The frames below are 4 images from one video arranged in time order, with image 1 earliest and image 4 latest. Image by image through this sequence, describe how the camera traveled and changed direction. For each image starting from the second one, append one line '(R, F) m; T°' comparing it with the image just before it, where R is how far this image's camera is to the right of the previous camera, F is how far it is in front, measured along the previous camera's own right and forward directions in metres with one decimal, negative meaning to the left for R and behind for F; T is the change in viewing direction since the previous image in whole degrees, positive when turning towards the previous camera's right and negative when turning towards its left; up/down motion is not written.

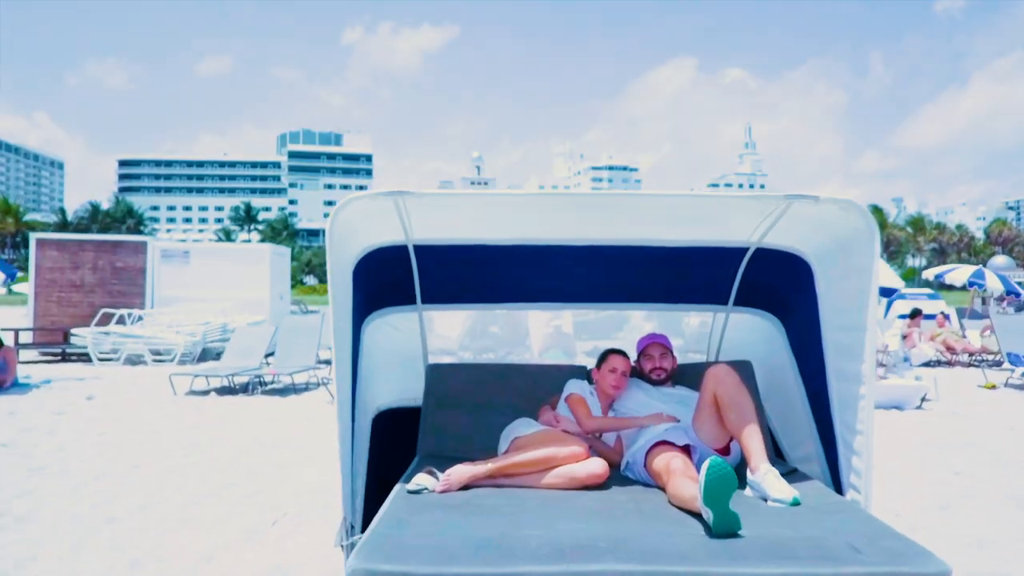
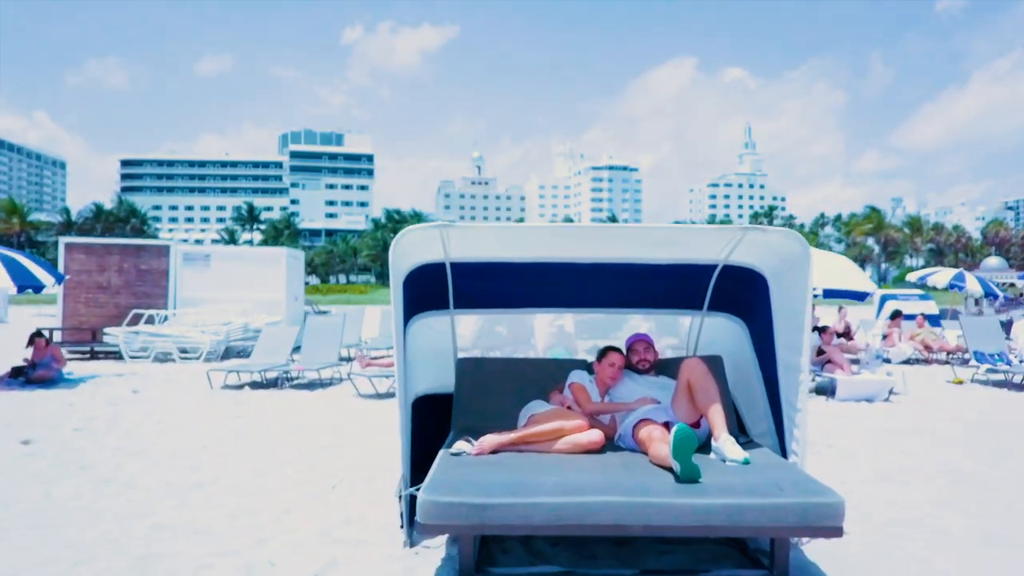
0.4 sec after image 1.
(-0.1, -0.7) m; 0°
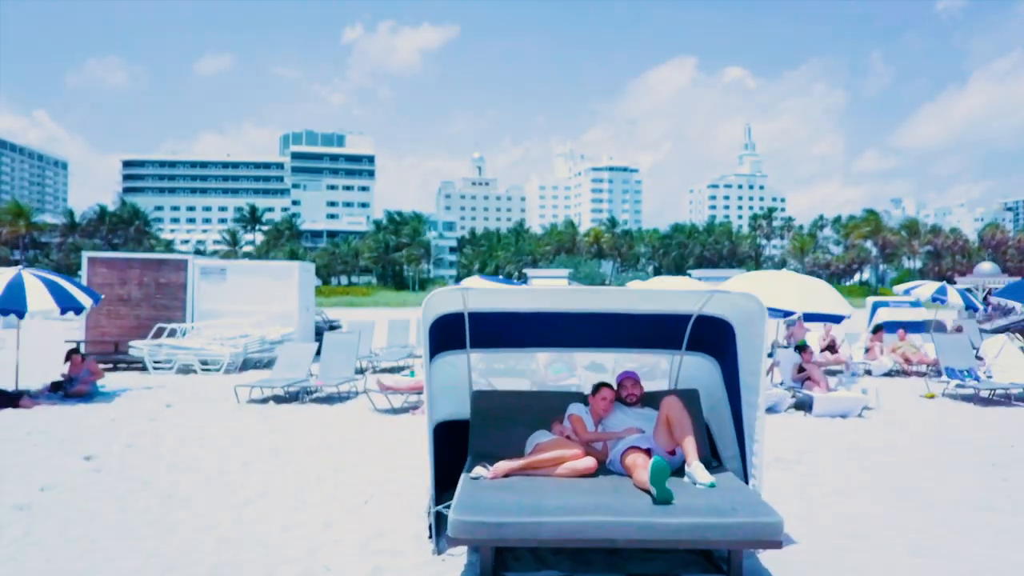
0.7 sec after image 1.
(0.0, -0.7) m; 0°
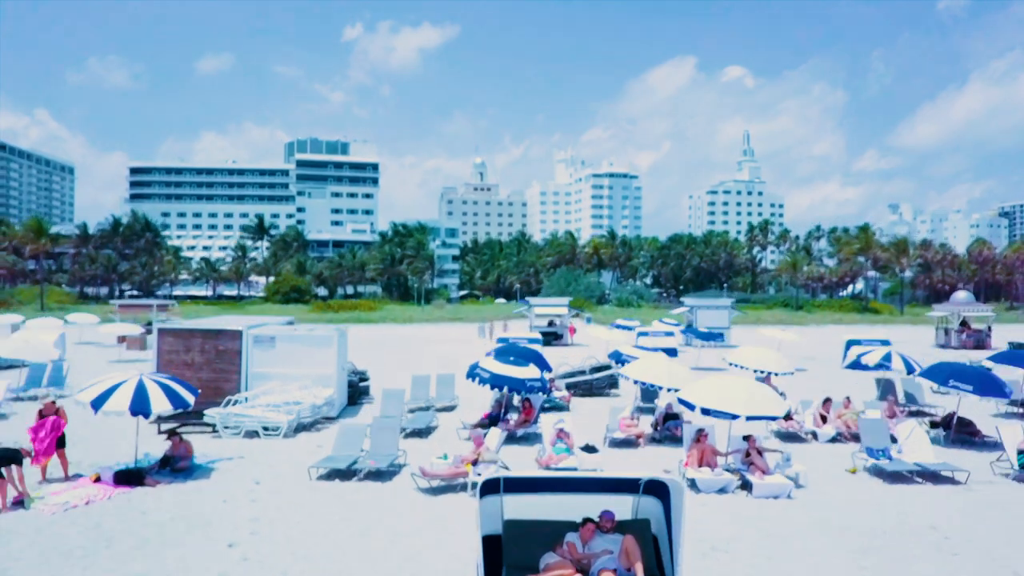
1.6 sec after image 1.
(-0.1, -2.5) m; 0°
